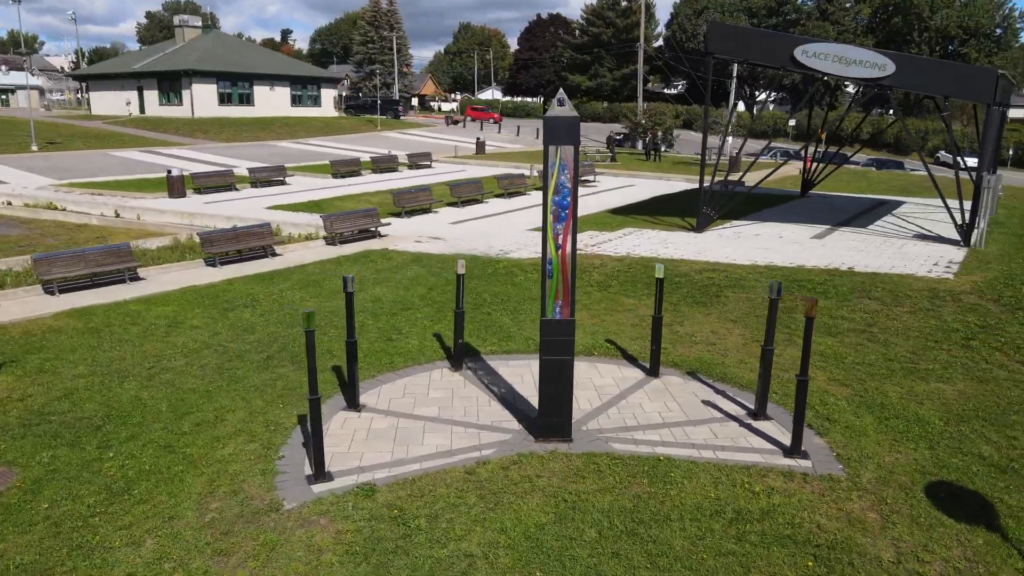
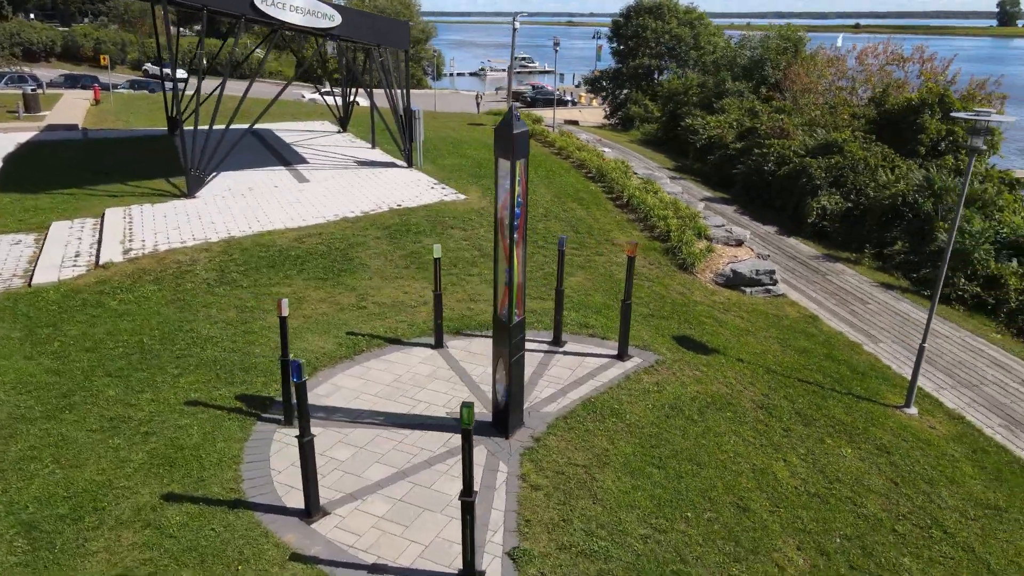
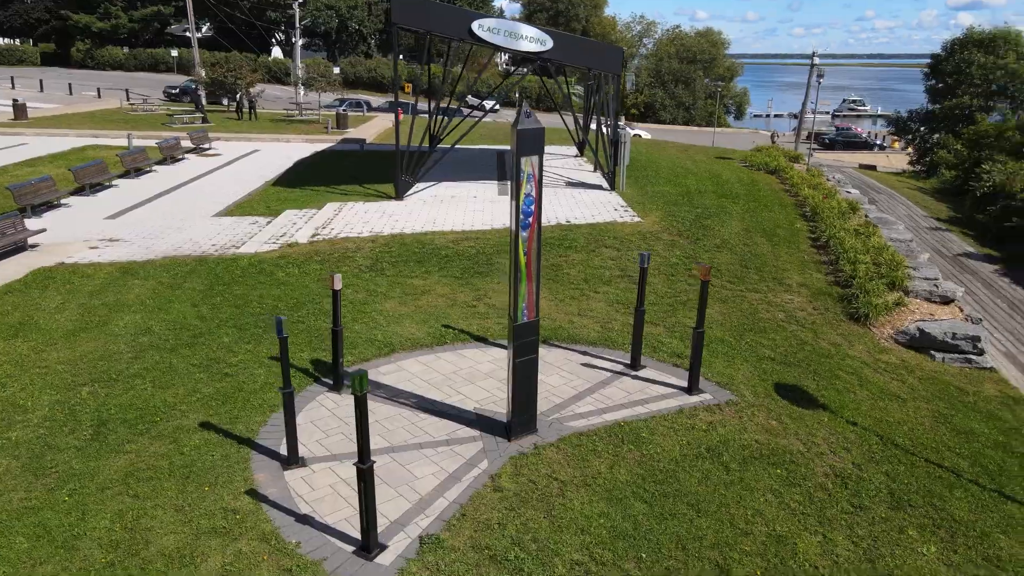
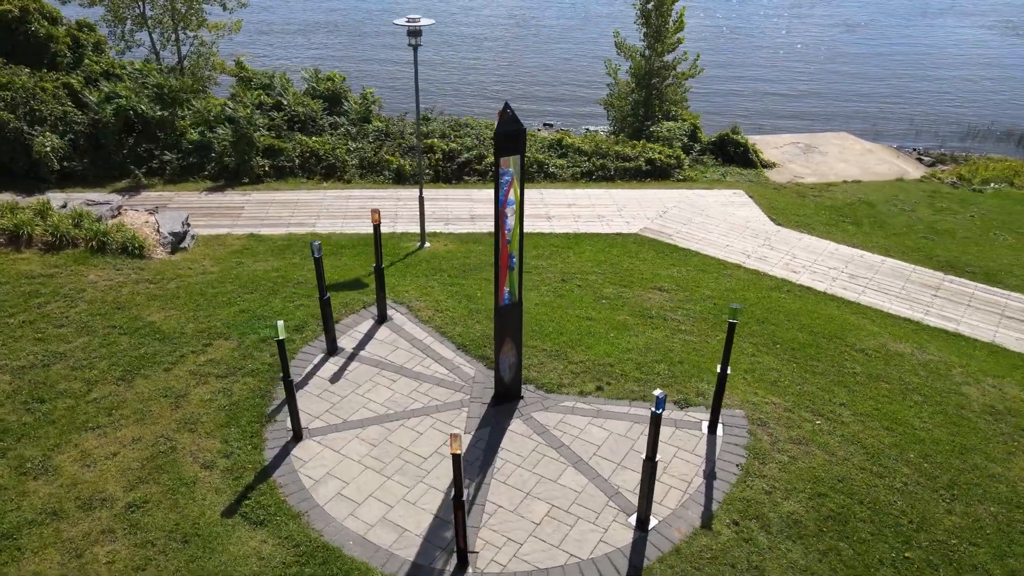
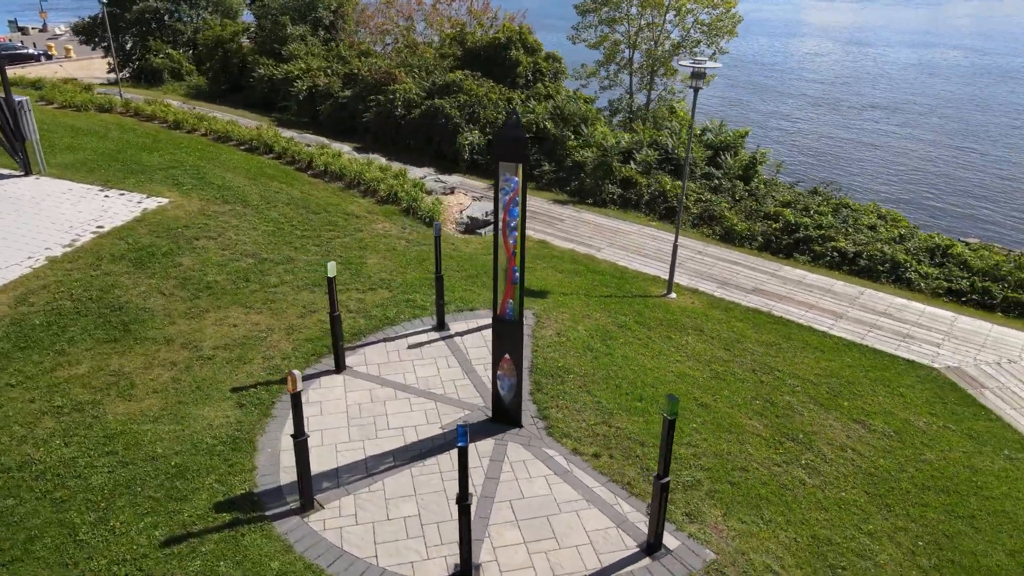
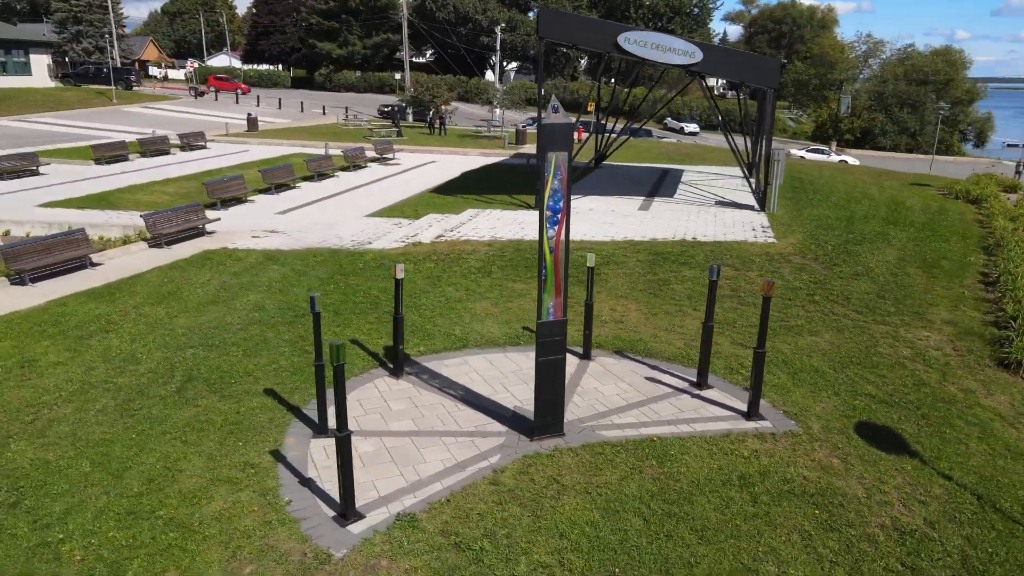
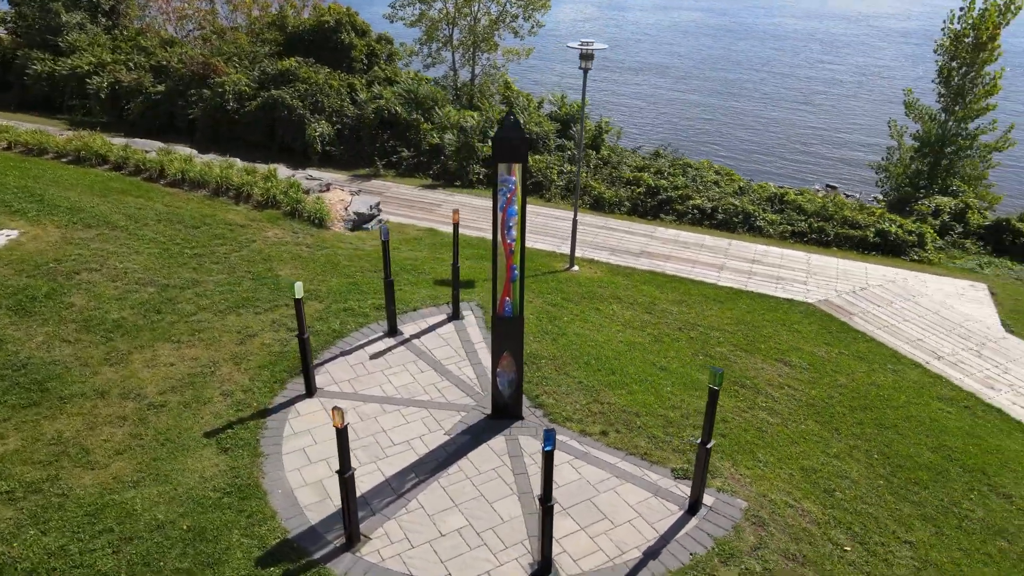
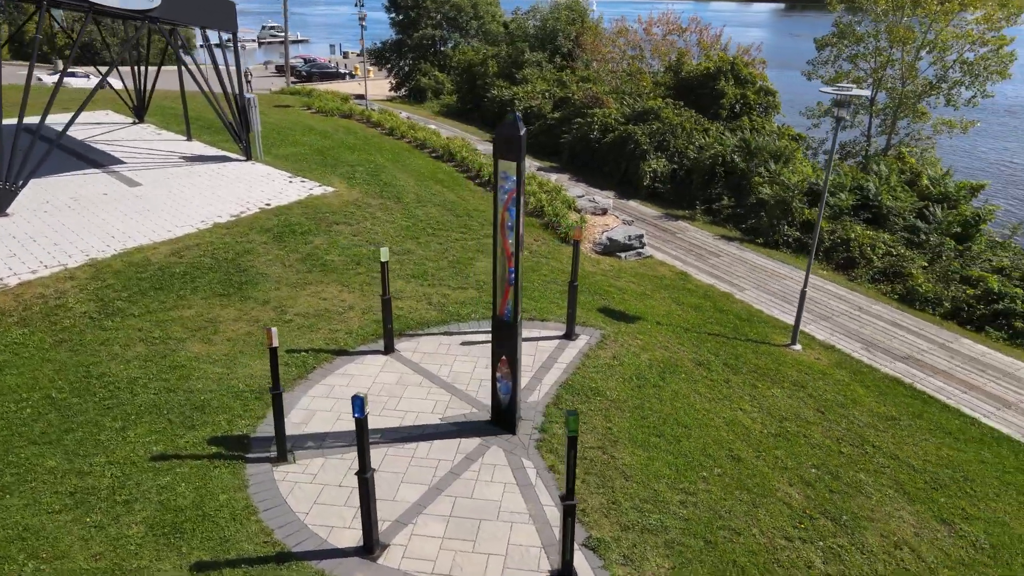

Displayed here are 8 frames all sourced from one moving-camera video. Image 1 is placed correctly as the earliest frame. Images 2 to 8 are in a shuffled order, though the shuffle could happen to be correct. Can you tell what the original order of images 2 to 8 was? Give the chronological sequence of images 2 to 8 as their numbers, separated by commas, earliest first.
6, 3, 2, 8, 5, 7, 4
